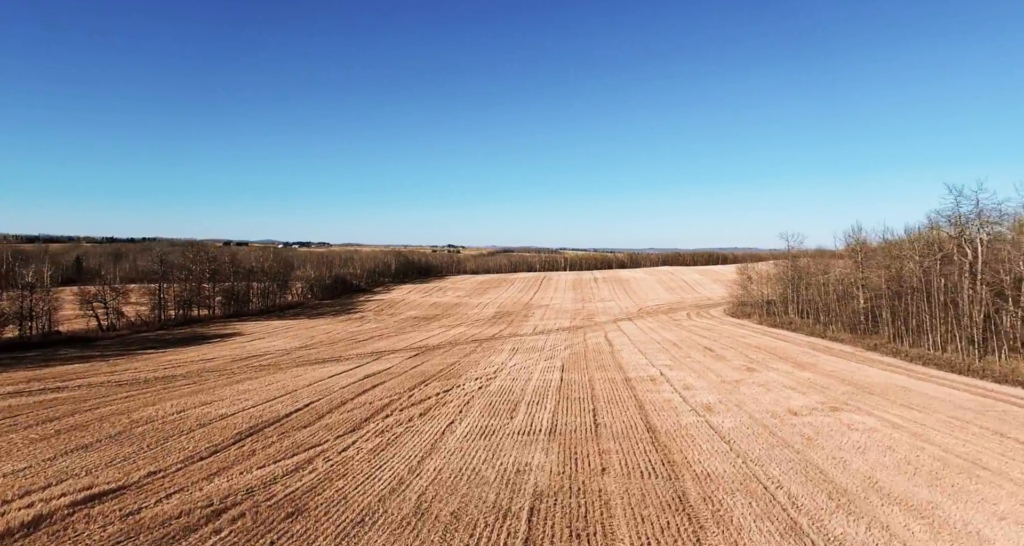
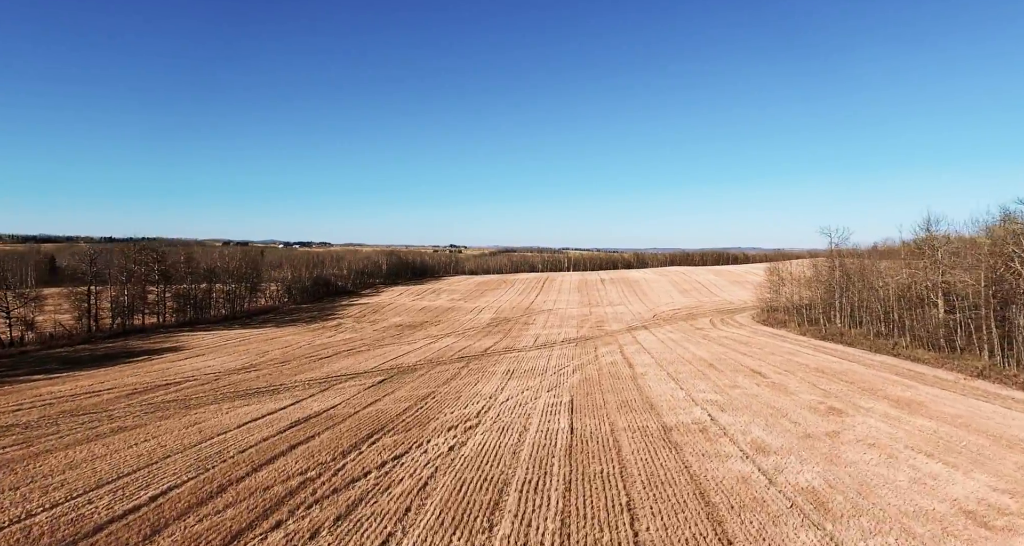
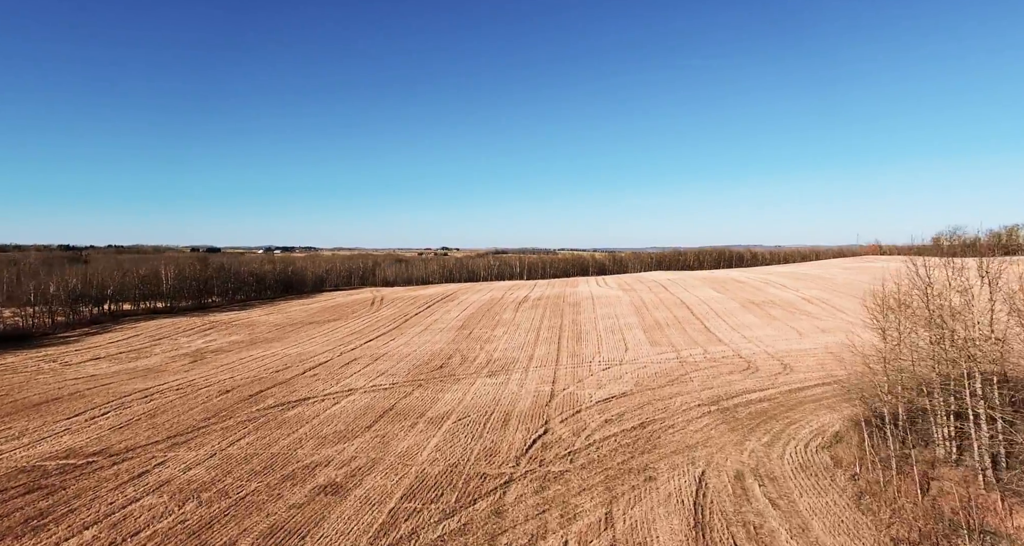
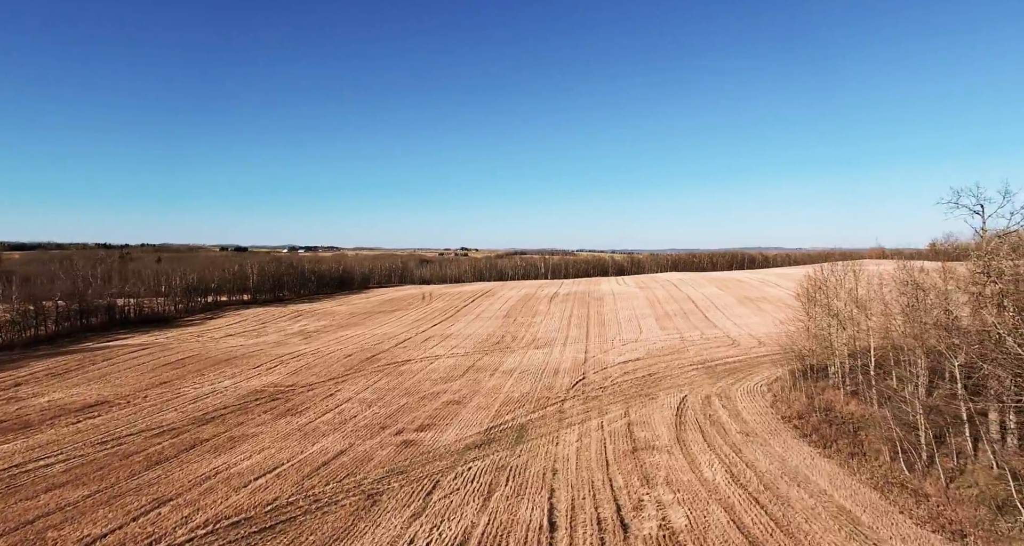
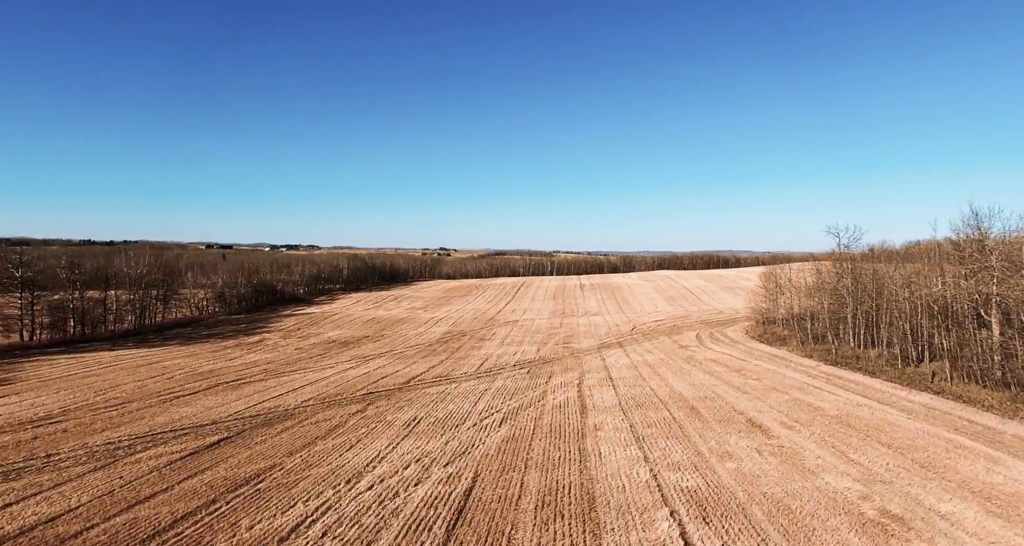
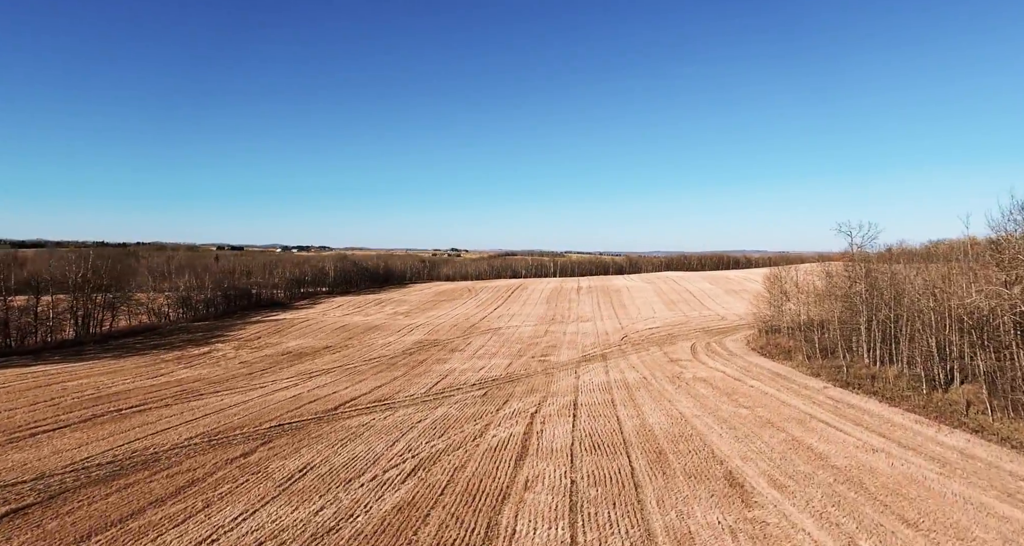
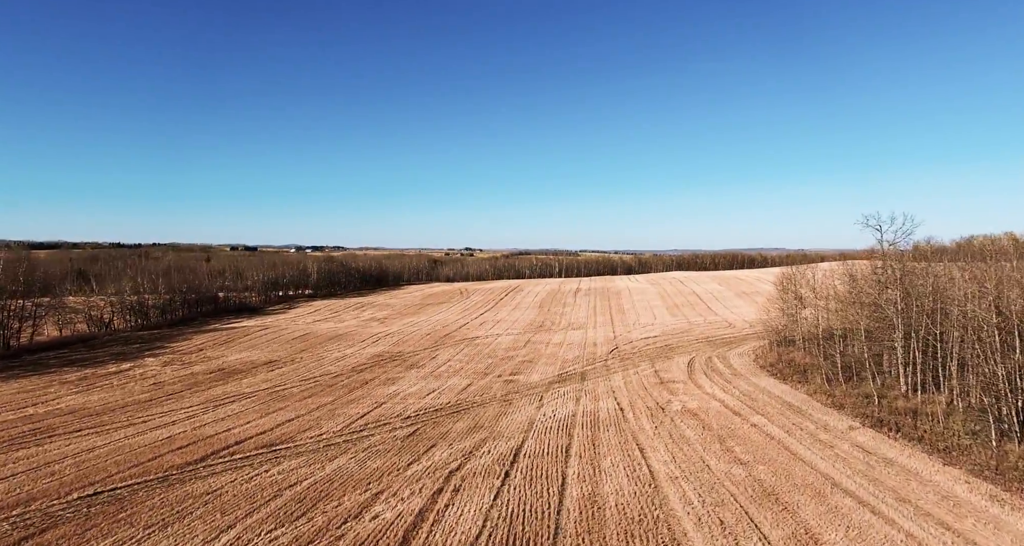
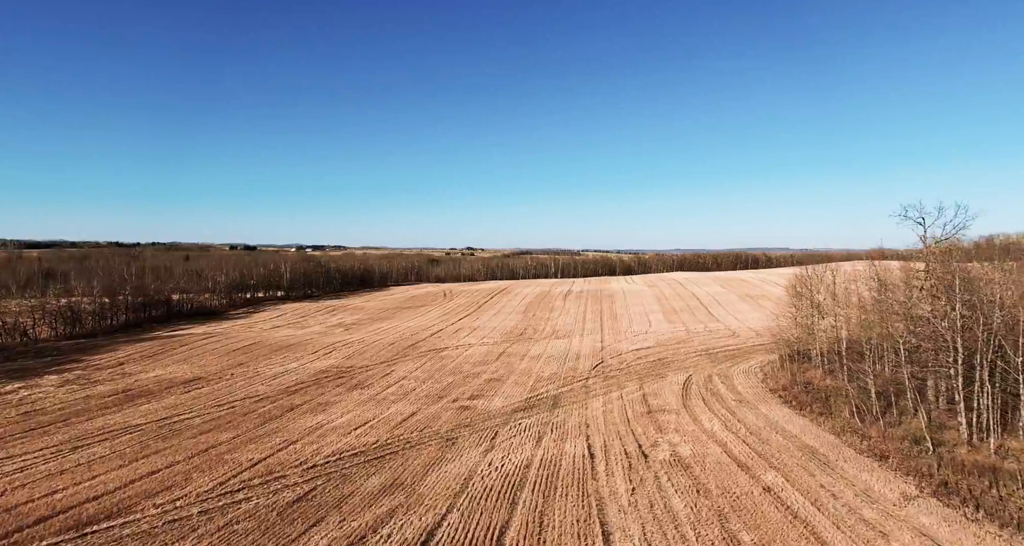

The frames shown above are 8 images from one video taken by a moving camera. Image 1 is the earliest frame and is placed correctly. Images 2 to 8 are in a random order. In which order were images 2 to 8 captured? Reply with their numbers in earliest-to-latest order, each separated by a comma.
2, 5, 6, 7, 8, 4, 3
